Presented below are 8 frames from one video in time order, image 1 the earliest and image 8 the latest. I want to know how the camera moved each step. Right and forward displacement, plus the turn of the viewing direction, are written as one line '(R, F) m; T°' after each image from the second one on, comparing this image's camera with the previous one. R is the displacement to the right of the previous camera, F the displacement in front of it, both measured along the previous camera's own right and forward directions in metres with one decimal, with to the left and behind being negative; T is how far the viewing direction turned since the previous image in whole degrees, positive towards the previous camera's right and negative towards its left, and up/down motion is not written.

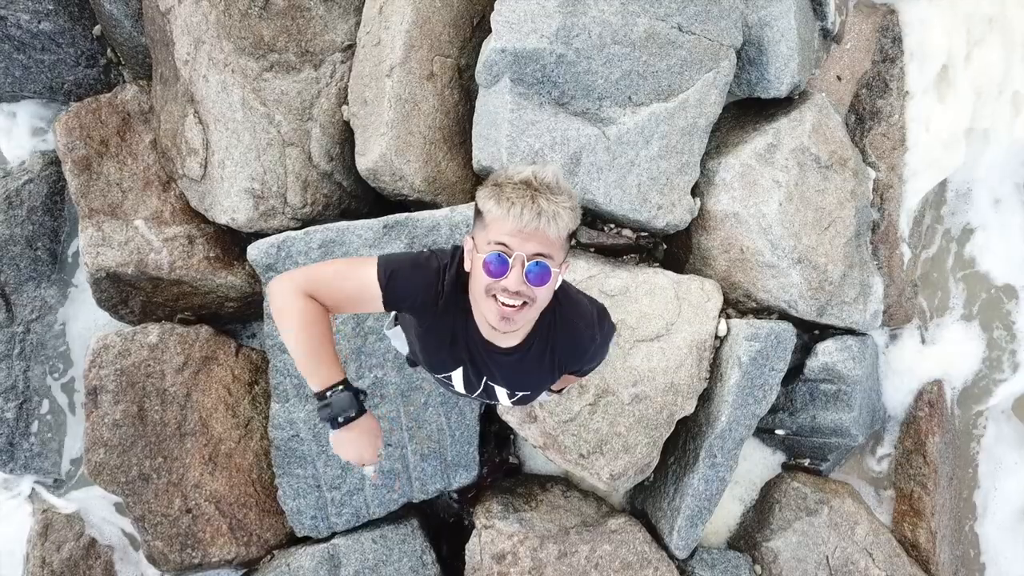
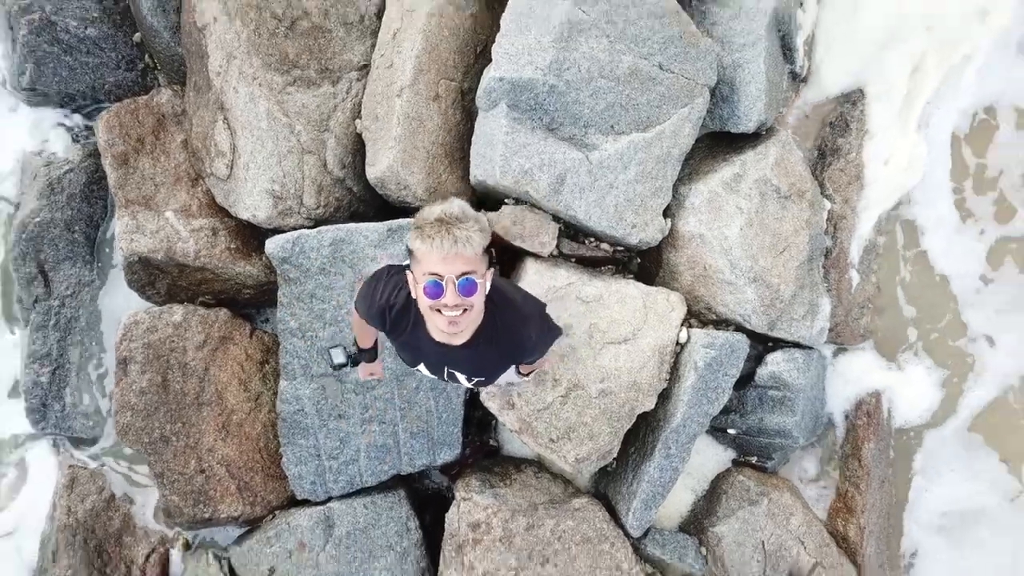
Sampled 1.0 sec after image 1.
(+0.1, -0.1) m; 0°
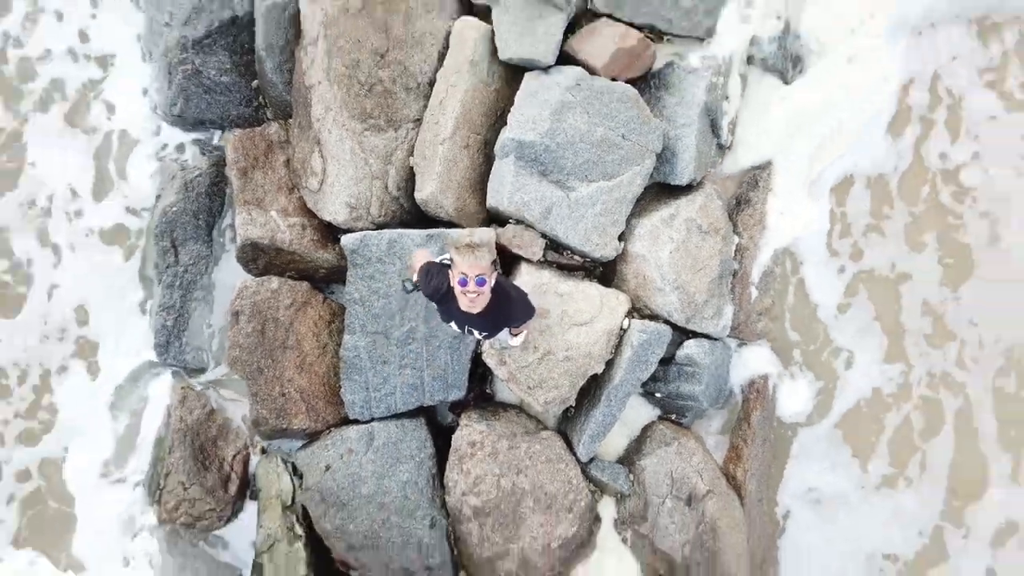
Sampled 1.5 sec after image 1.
(0.0, -0.5) m; 0°
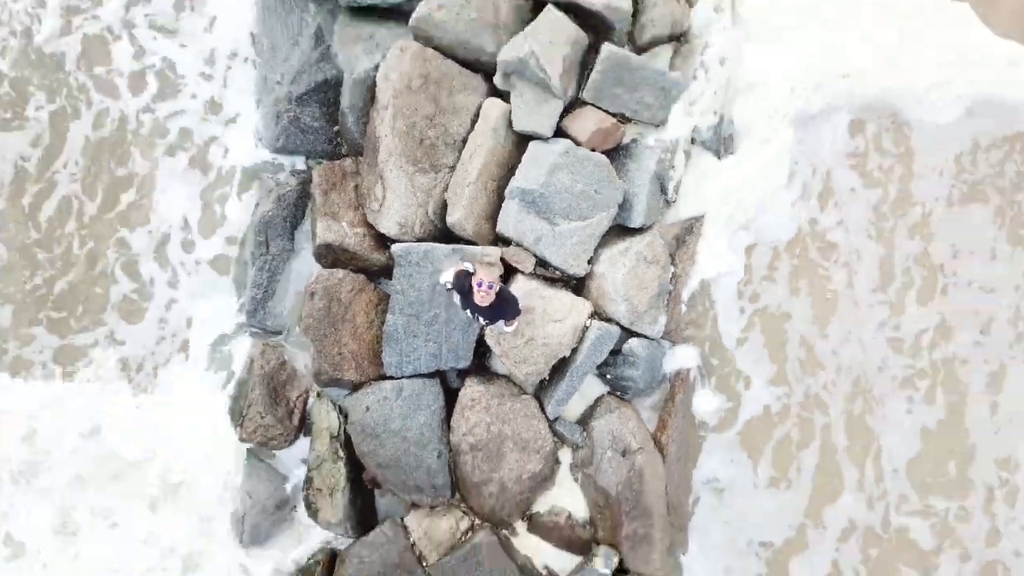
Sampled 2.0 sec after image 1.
(0.0, -0.7) m; 0°
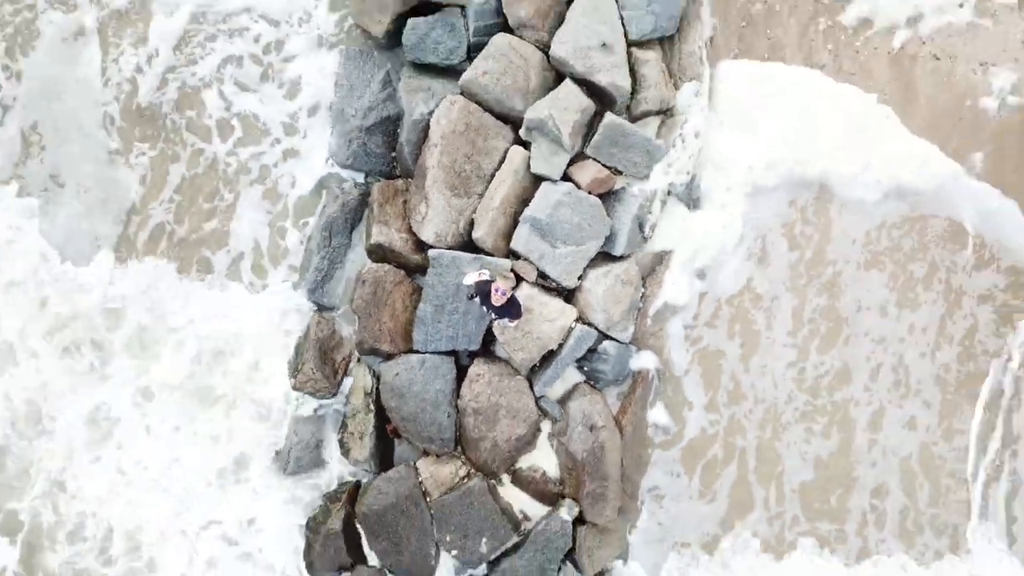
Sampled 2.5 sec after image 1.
(-0.1, -0.7) m; 0°
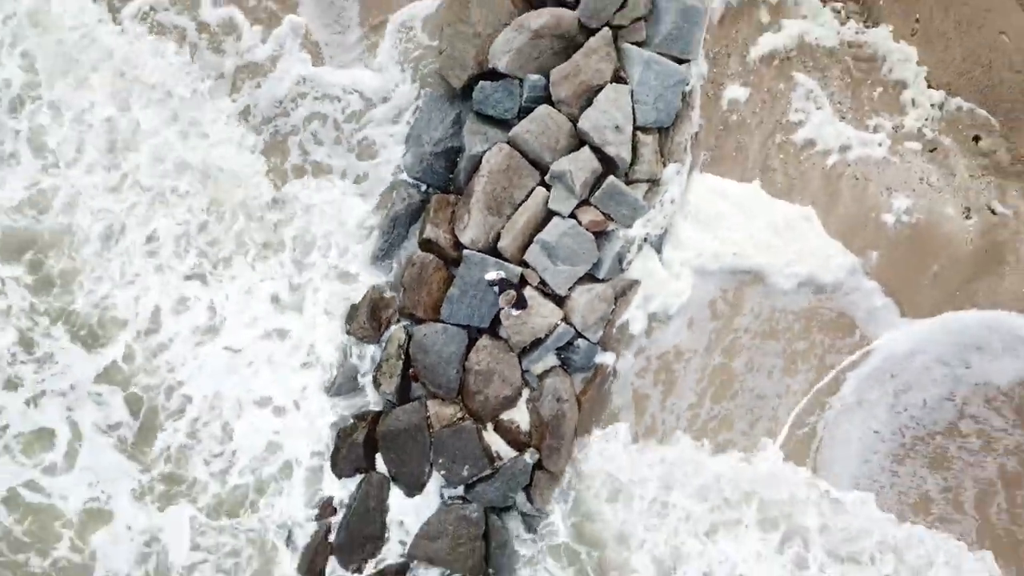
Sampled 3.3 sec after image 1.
(-0.1, -1.2) m; 0°
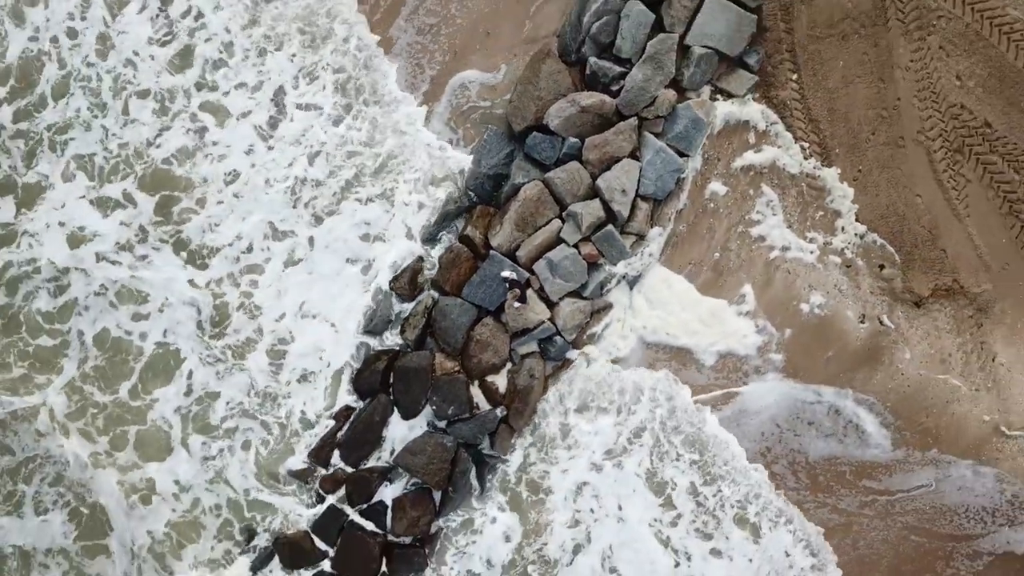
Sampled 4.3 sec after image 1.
(-0.1, -1.5) m; 0°
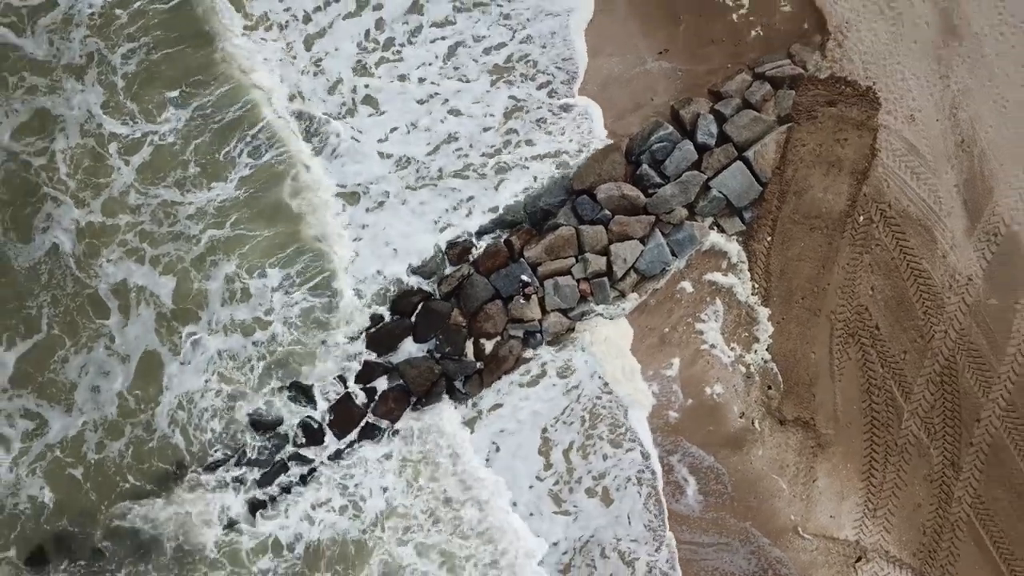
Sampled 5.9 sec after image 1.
(-0.3, -2.3) m; 0°
